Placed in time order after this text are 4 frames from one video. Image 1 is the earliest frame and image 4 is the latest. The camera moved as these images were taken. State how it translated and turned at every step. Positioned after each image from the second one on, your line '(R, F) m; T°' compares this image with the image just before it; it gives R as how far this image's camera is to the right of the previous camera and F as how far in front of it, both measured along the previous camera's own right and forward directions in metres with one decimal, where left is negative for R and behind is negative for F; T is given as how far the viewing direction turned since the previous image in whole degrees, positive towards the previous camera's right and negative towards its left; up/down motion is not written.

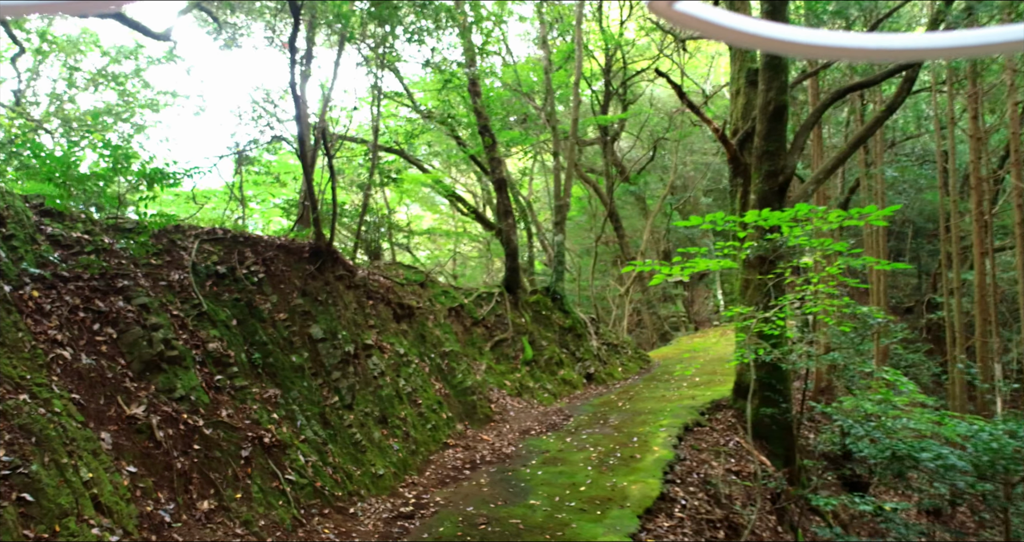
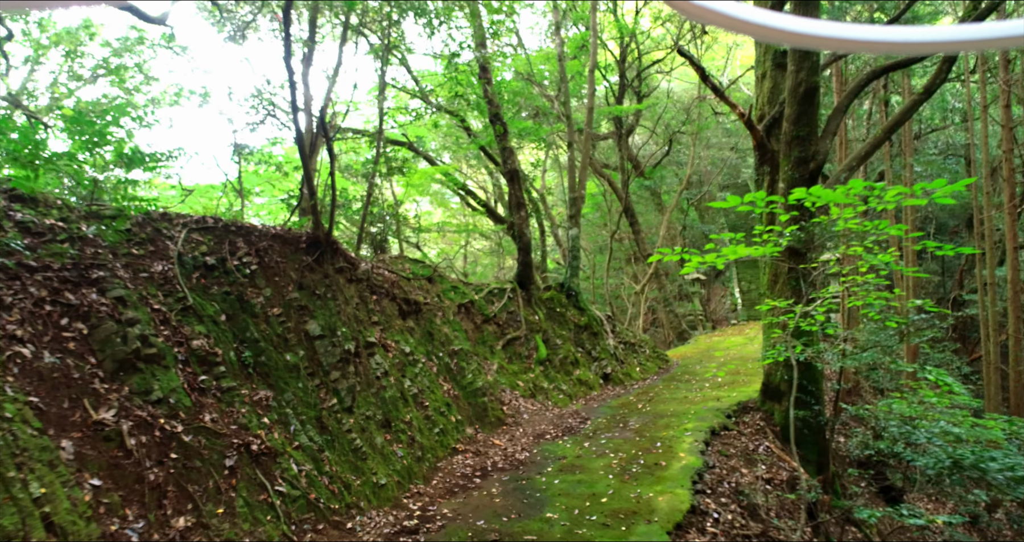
(0.0, +0.5) m; -1°
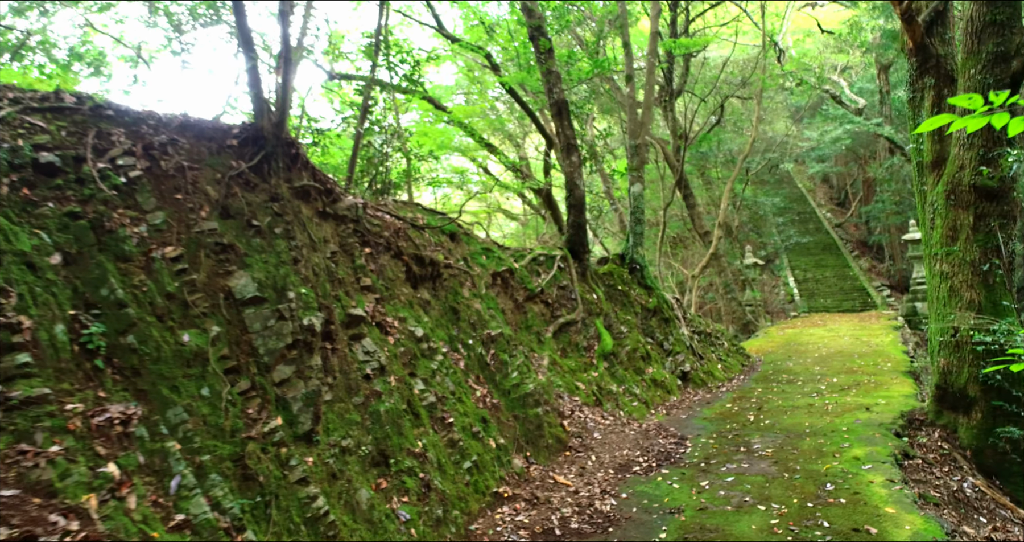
(-0.4, +2.7) m; -1°
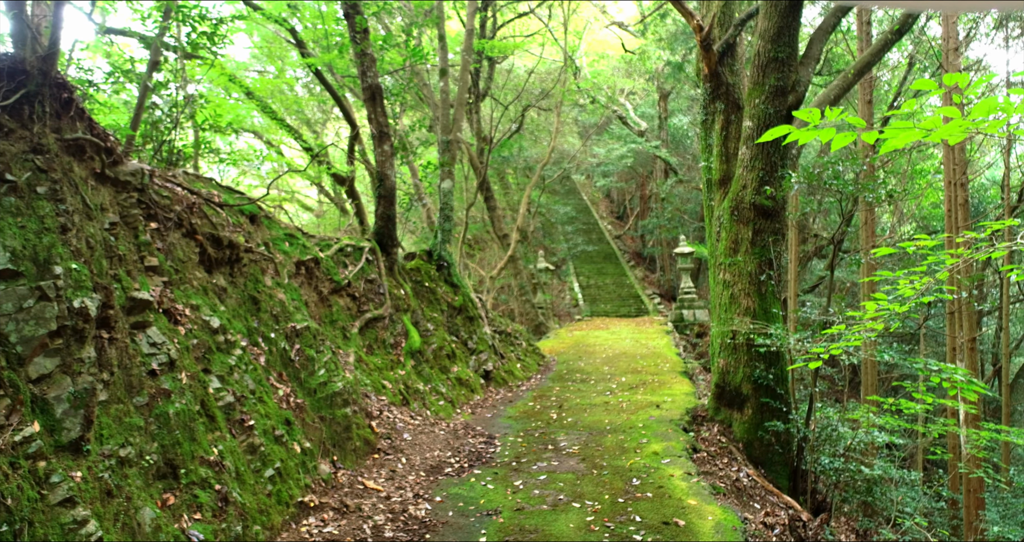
(-0.2, +0.3) m; +17°
